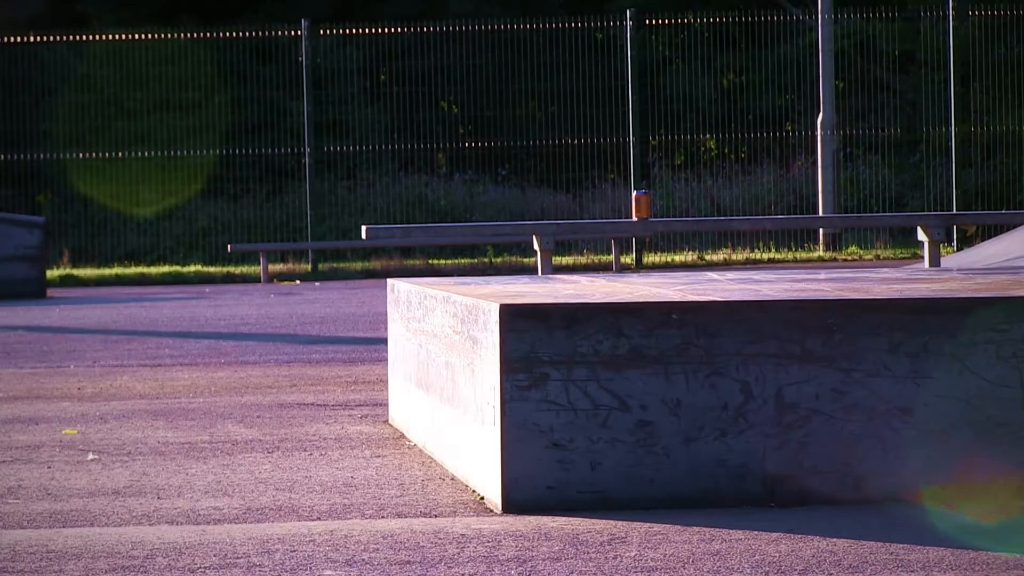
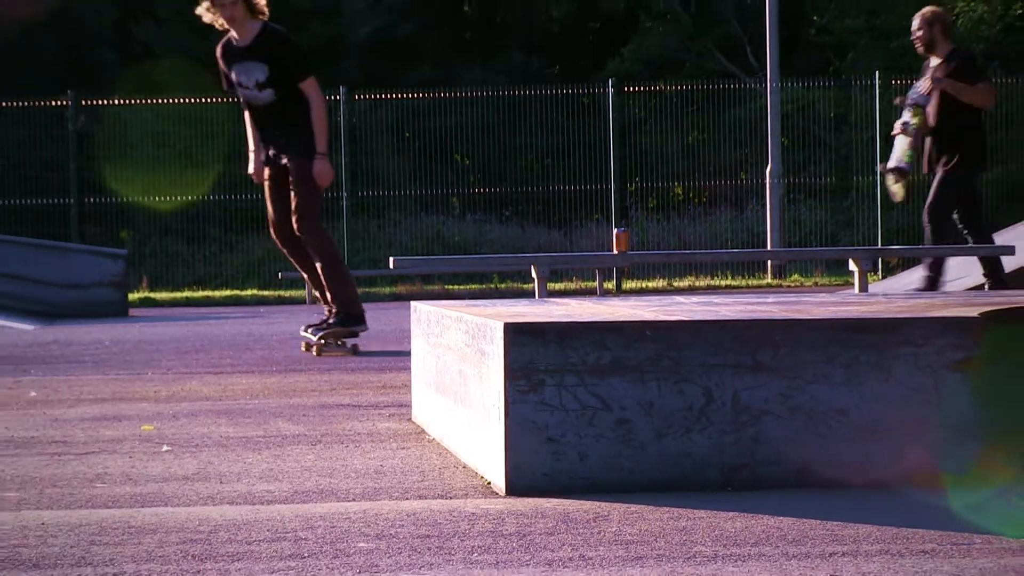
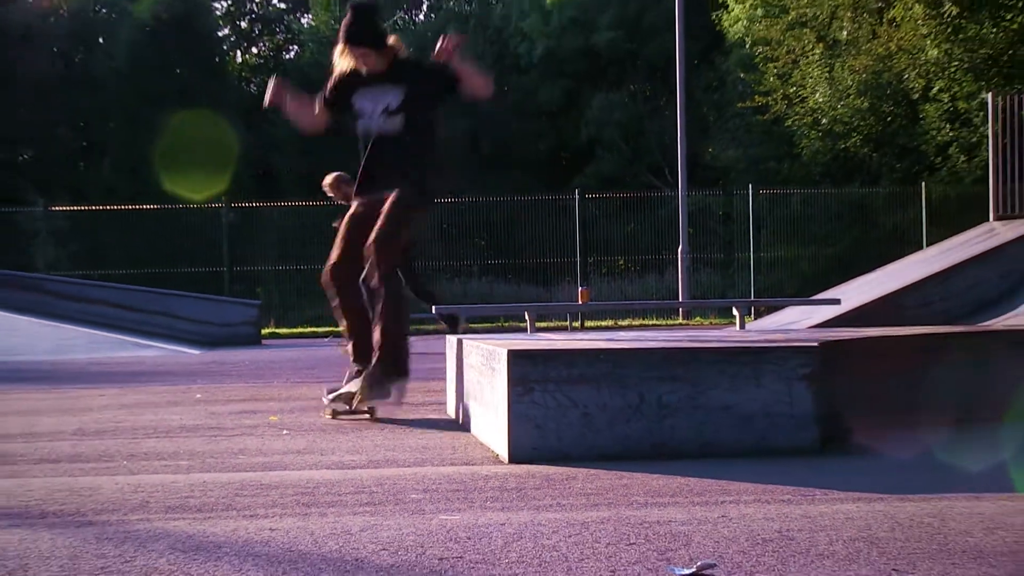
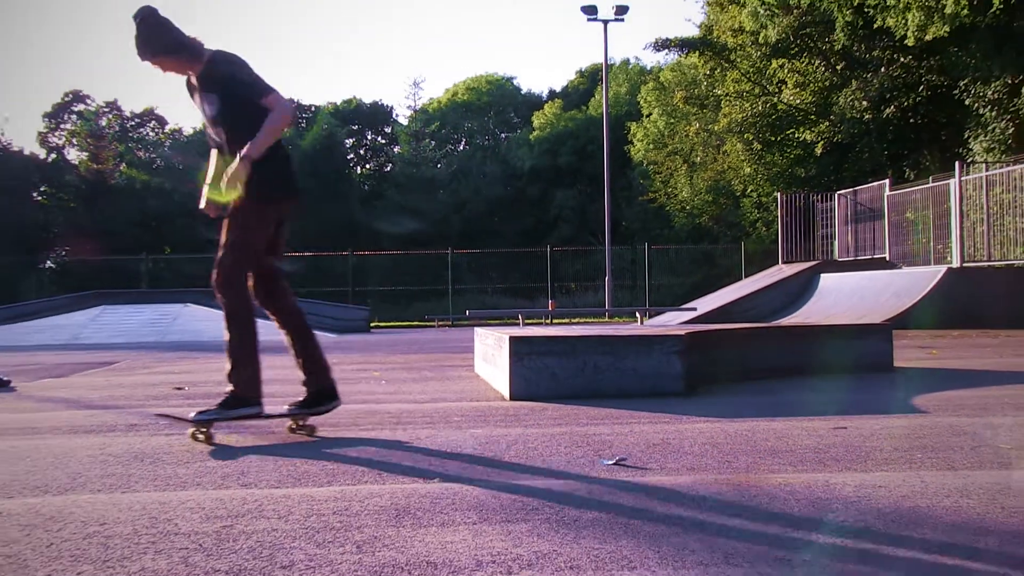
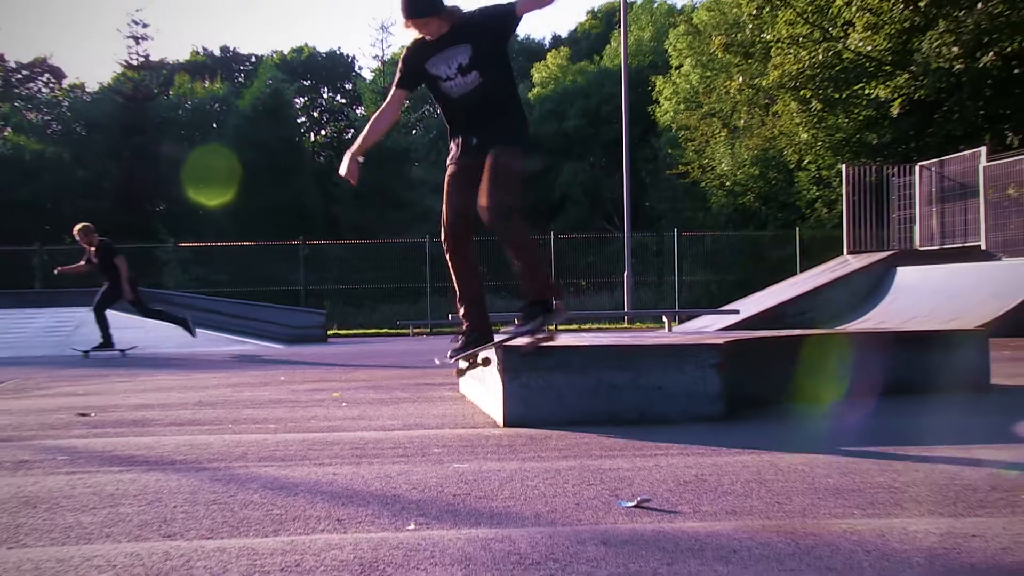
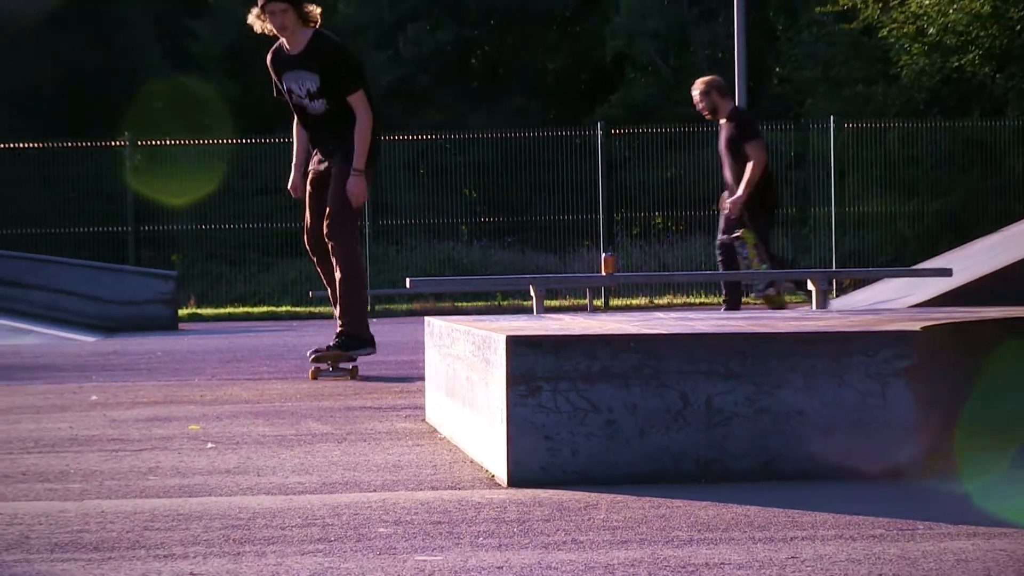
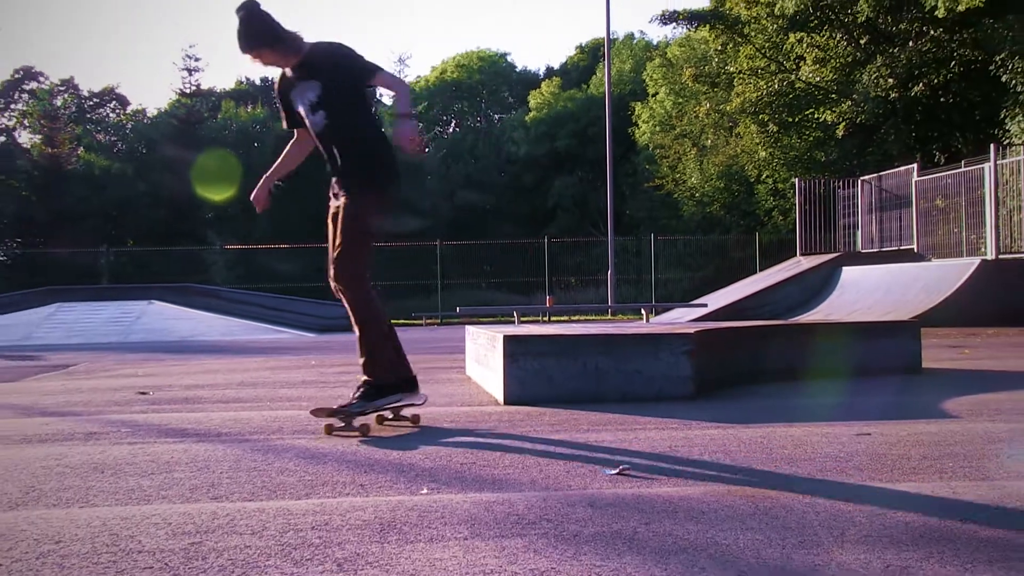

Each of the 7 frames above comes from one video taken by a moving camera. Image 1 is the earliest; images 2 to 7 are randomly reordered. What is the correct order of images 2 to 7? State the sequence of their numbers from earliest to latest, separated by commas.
2, 6, 3, 5, 7, 4
